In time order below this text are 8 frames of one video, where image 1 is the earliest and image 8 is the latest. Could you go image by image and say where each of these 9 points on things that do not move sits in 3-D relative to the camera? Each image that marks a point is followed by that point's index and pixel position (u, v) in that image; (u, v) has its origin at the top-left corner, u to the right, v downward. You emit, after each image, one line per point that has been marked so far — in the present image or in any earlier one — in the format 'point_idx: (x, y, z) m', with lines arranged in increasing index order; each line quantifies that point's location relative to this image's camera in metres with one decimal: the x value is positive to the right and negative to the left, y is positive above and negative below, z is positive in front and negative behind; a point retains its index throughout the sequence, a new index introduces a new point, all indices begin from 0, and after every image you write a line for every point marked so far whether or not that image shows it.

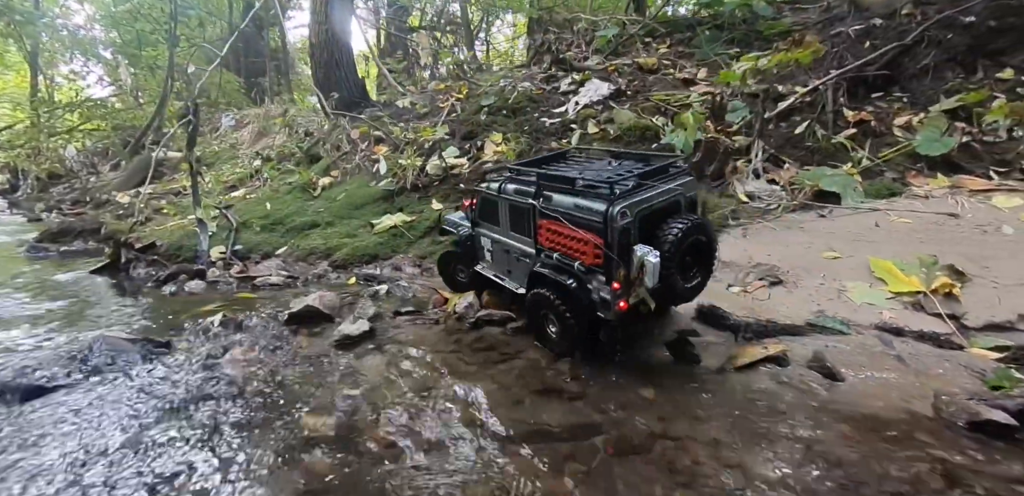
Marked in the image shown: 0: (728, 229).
0: (+2.4, +0.2, +5.1) m
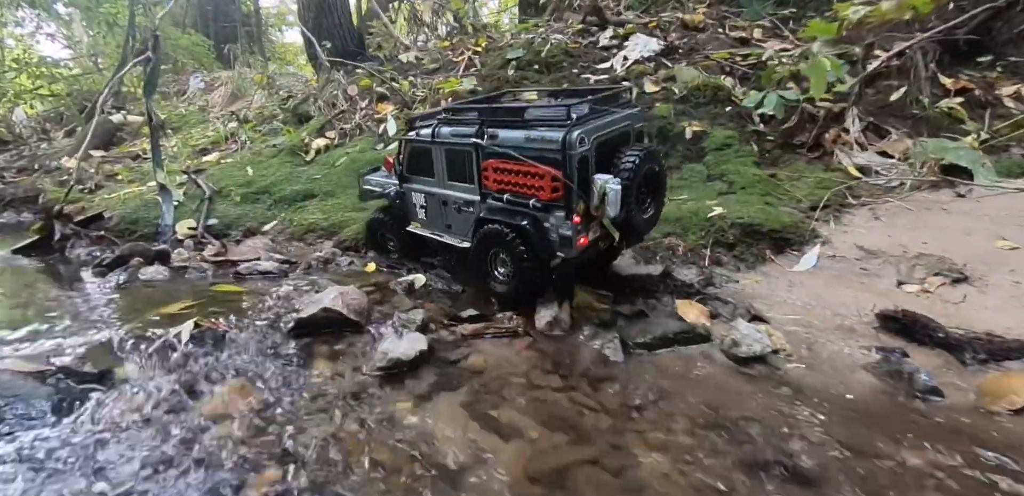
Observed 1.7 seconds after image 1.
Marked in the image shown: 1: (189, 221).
0: (+2.9, +0.4, +4.1) m
1: (-3.1, +0.3, +4.5) m
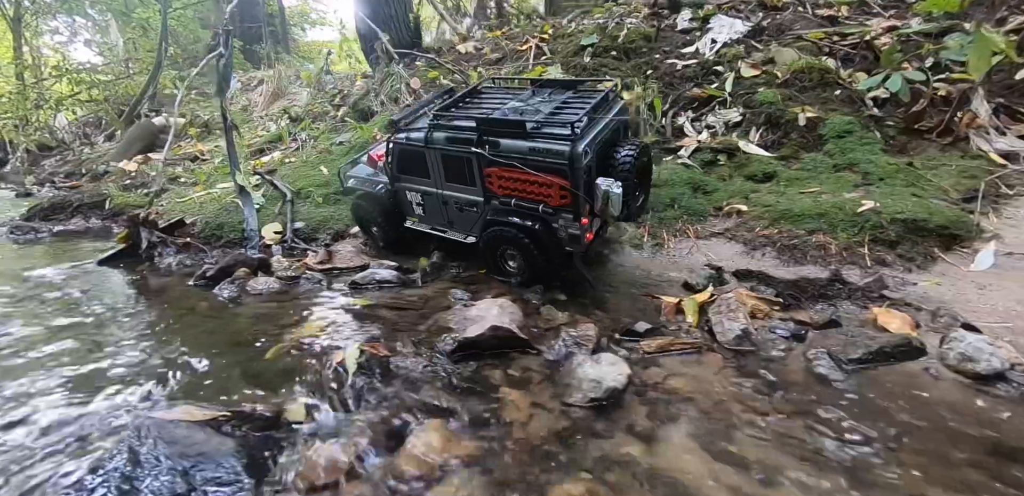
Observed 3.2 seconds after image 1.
0: (+3.9, +0.4, +3.6) m
1: (-2.2, +0.2, +4.3) m
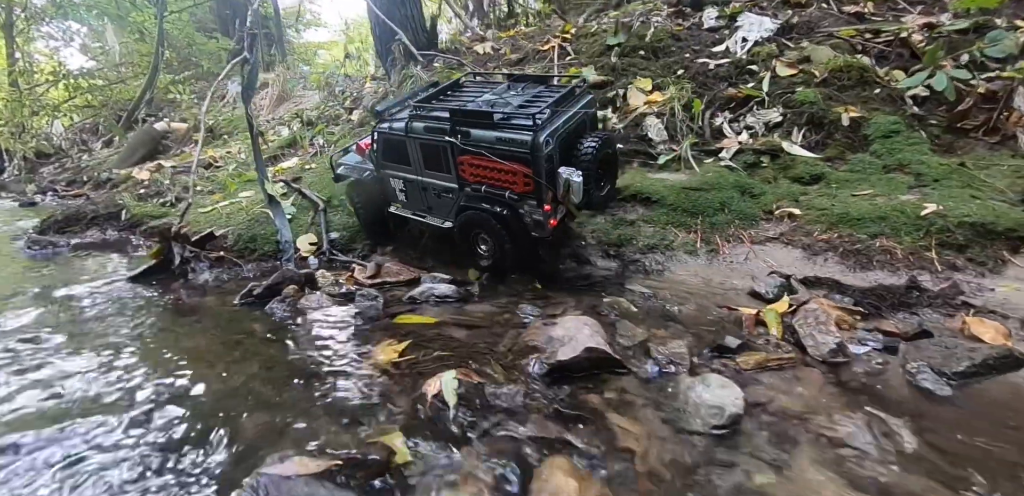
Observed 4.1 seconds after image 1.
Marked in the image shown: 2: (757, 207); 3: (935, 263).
0: (+4.2, +0.4, +3.6) m
1: (-1.8, +0.1, +4.2) m
2: (+2.0, +0.3, +3.8) m
3: (+2.7, -0.1, +3.0) m
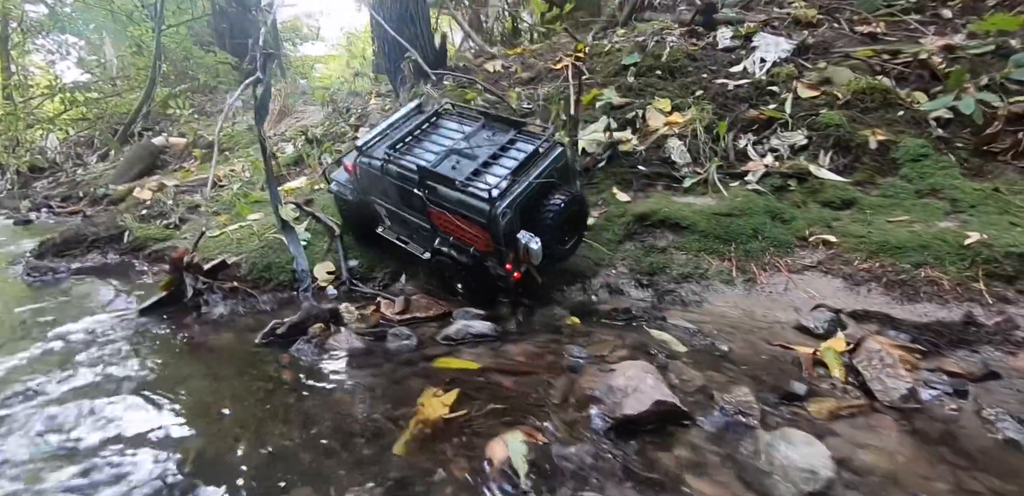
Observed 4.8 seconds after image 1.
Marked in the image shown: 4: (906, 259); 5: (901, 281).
0: (+4.5, +0.2, +3.5) m
1: (-1.6, -0.1, +4.0) m
2: (+2.2, +0.1, +3.7) m
3: (+3.0, -0.3, +2.9) m
4: (+2.7, -0.1, +3.2) m
5: (+2.6, -0.2, +3.1) m
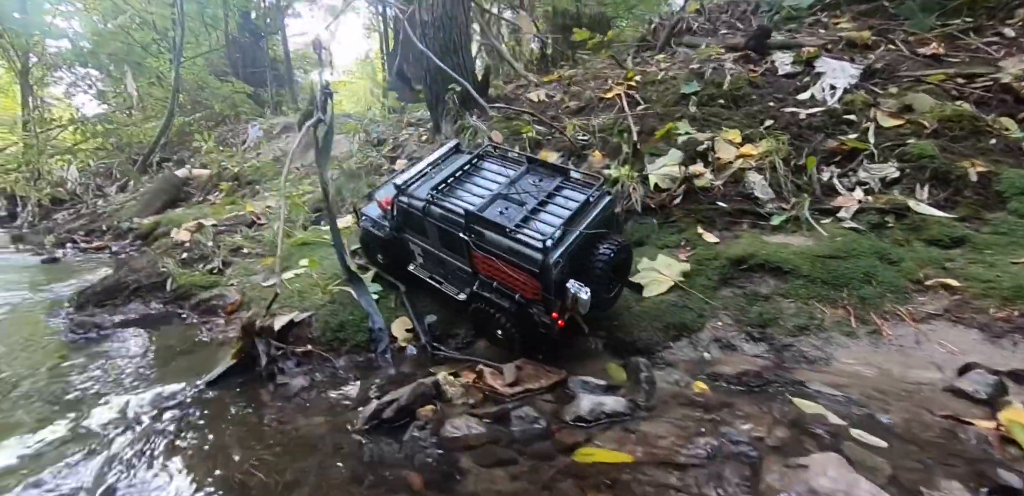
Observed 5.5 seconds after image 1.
0: (+5.1, -0.1, +3.2) m
1: (-0.9, -0.5, +3.8) m
2: (+2.9, -0.2, +3.5) m
3: (+3.6, -0.6, +2.6) m
4: (+3.4, -0.4, +3.0) m
5: (+3.3, -0.5, +2.8) m
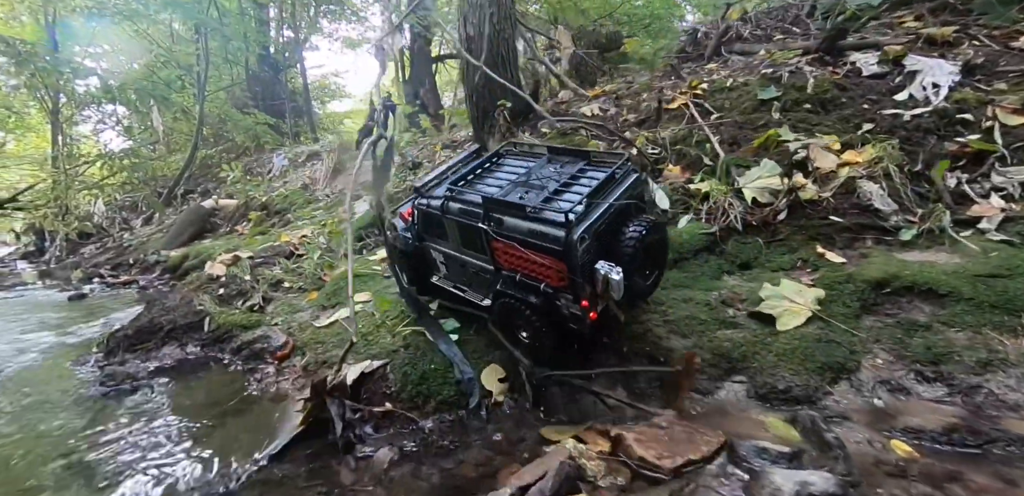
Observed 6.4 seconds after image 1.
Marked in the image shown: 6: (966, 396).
0: (+5.8, -0.1, +2.5) m
1: (-0.2, -0.8, +3.2) m
2: (+3.6, -0.3, +2.8) m
3: (+4.3, -0.6, +2.0) m
4: (+4.1, -0.4, +2.3) m
5: (+3.9, -0.6, +2.2) m
6: (+2.4, -0.8, +2.5) m
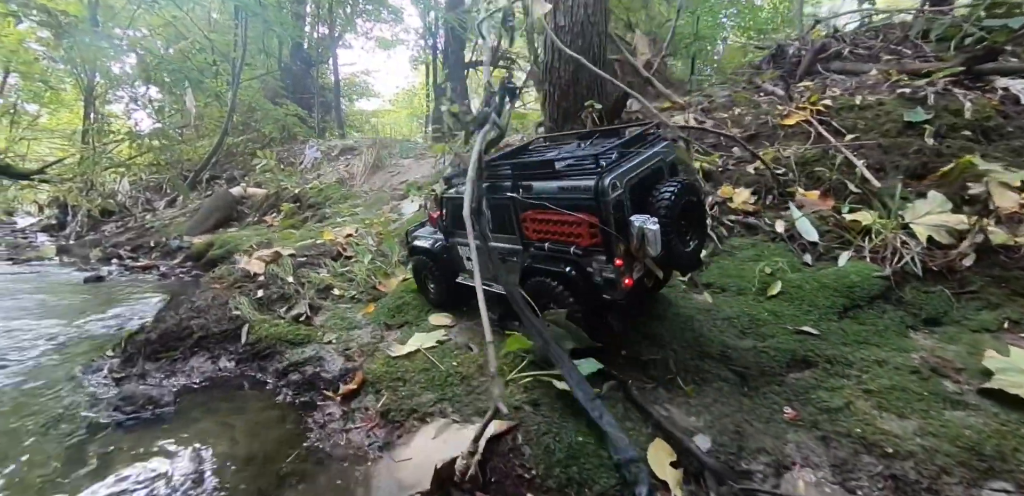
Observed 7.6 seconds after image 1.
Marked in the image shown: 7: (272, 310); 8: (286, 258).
0: (+6.5, -0.7, +1.7) m
1: (+0.5, -0.9, +2.5) m
2: (+4.3, -0.8, +2.1) m
3: (+5.0, -1.1, +1.1) m
4: (+4.8, -0.9, +1.5) m
5: (+4.6, -1.0, +1.4) m
6: (+3.1, -1.1, +1.7) m
7: (-2.4, -0.6, +4.6) m
8: (-2.7, -0.1, +5.5) m
